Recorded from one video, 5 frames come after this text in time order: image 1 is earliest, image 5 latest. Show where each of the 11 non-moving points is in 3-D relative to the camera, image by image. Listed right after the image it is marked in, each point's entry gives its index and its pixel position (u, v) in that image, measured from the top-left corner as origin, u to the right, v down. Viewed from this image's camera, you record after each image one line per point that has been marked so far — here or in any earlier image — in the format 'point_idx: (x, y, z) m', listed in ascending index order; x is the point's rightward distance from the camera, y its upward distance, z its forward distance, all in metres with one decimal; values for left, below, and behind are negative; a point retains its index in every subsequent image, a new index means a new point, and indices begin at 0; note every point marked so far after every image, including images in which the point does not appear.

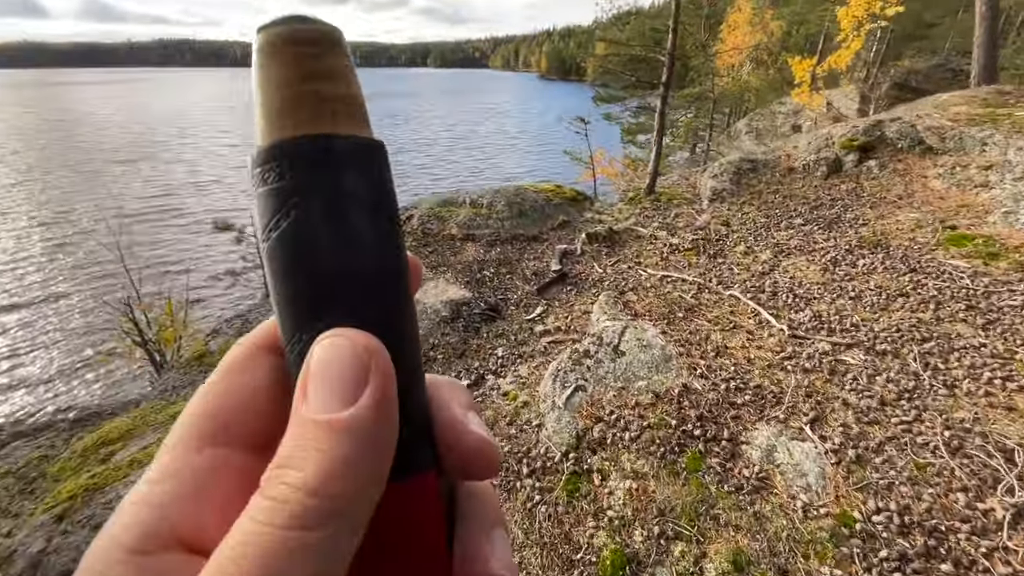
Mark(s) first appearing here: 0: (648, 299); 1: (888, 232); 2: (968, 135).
0: (+1.7, -0.2, +5.6) m
1: (+5.7, +0.9, +6.7) m
2: (+8.1, +2.7, +7.9) m
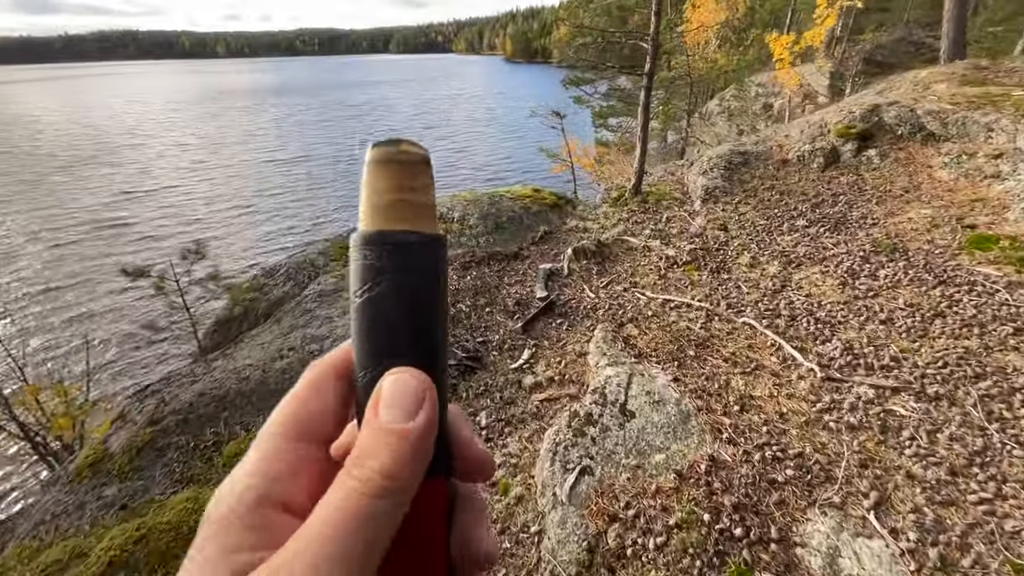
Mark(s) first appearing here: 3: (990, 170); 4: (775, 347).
0: (+1.5, -0.5, +4.9) m
1: (+5.4, +0.8, +6.1) m
2: (+7.6, +2.8, +7.3) m
3: (+7.2, +1.8, +6.6) m
4: (+2.7, -0.6, +4.5) m
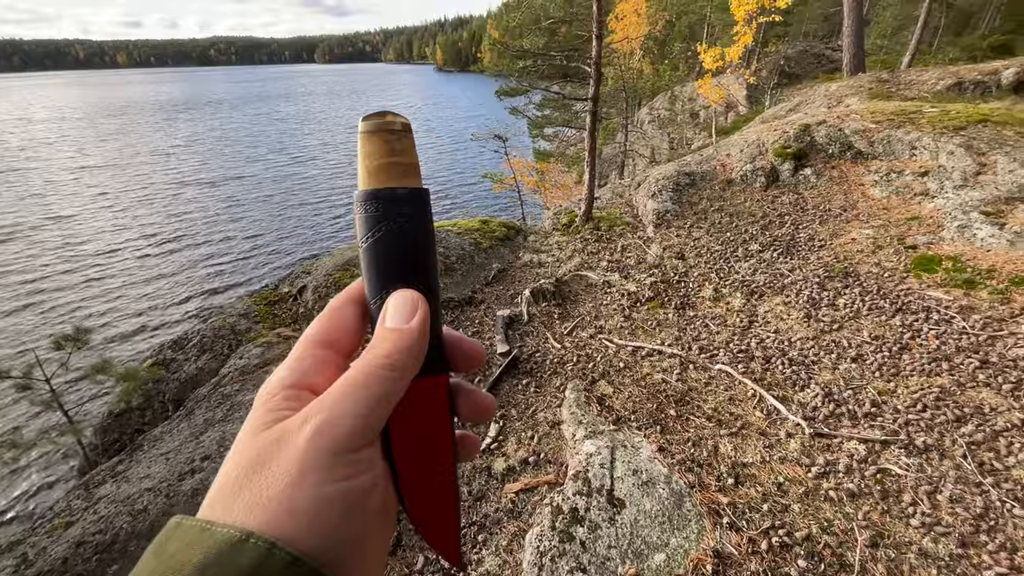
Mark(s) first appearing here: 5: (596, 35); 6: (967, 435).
0: (+1.2, -1.0, +4.5) m
1: (+4.7, +0.5, +6.2) m
2: (+6.7, +2.6, +7.7) m
3: (+6.4, +1.6, +6.9) m
4: (+2.3, -1.1, +4.2) m
5: (+1.6, +4.6, +8.2) m
6: (+3.7, -1.2, +3.6) m
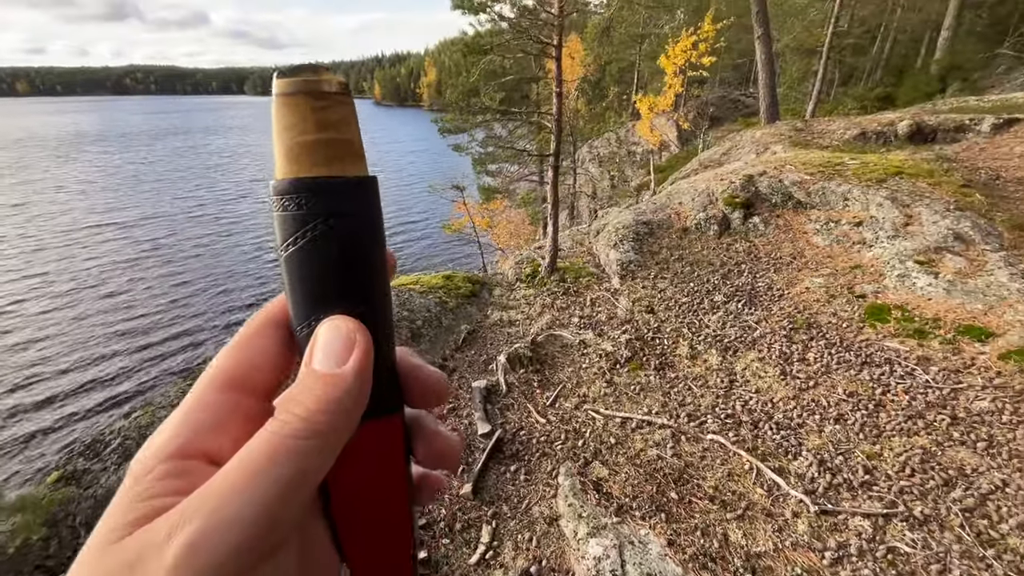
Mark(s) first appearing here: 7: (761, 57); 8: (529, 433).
0: (+1.1, -1.7, +4.2) m
1: (+4.3, -0.3, +6.5) m
2: (+6.0, +1.9, +8.3) m
3: (+5.8, +0.9, +7.4) m
4: (+2.3, -1.7, +4.1) m
5: (+0.8, +3.7, +8.3) m
6: (+3.7, -1.8, +3.7) m
7: (+9.0, +8.3, +15.8) m
8: (+0.2, -1.6, +4.8) m
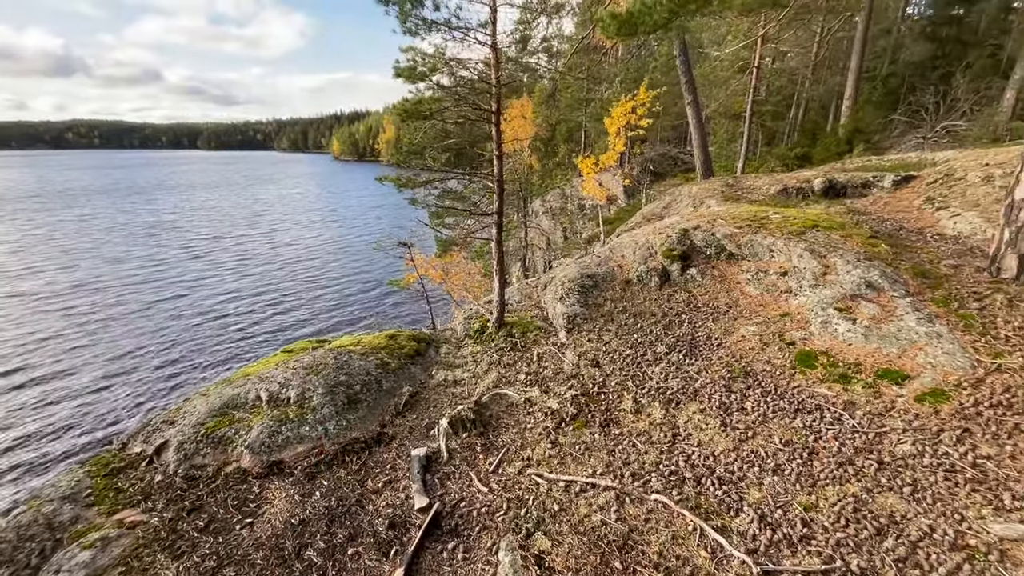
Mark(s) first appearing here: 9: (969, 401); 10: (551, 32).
0: (+0.5, -2.3, +4.0) m
1: (+3.5, -1.0, +6.7) m
2: (+4.9, +0.9, +8.9) m
3: (+4.9, 0.0, +7.9) m
4: (+1.7, -2.2, +4.0) m
5: (-0.3, +2.6, +8.6) m
6: (+3.2, -2.2, +3.7) m
7: (+7.0, +6.6, +17.3) m
8: (-0.4, -2.2, +4.5) m
9: (+5.0, -1.2, +4.9) m
10: (+0.7, +4.6, +7.9) m
